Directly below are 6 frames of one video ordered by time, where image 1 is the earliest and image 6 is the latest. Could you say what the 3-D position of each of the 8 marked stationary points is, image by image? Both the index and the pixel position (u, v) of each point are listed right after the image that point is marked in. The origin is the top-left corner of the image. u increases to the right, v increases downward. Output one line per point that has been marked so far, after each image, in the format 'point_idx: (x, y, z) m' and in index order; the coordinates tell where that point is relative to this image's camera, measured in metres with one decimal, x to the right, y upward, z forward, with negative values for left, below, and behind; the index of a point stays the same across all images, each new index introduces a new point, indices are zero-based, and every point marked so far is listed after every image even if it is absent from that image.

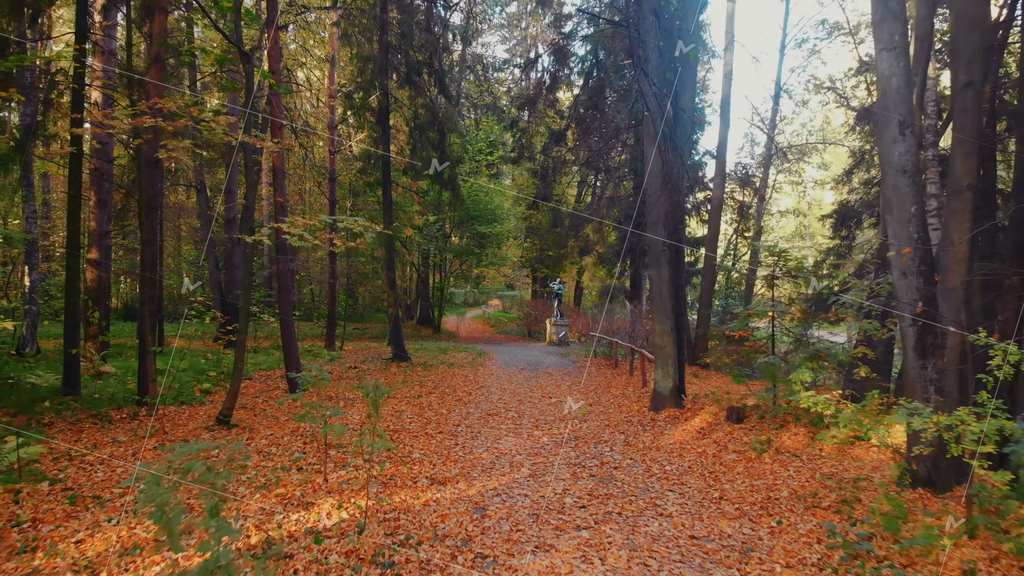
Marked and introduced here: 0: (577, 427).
0: (+1.2, -2.5, +7.1) m
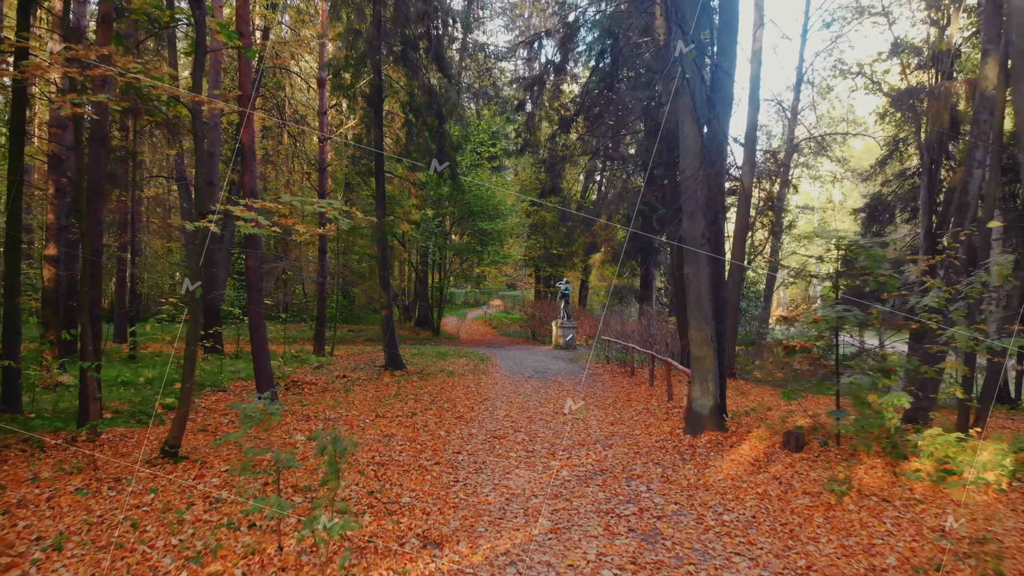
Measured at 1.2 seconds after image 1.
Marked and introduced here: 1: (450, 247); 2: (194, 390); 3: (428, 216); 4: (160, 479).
0: (+1.3, -2.5, +5.9) m
1: (-2.9, +1.9, +18.8) m
2: (-4.3, -1.4, +5.4) m
3: (-3.8, +3.2, +17.9) m
4: (-4.2, -2.3, +4.8) m
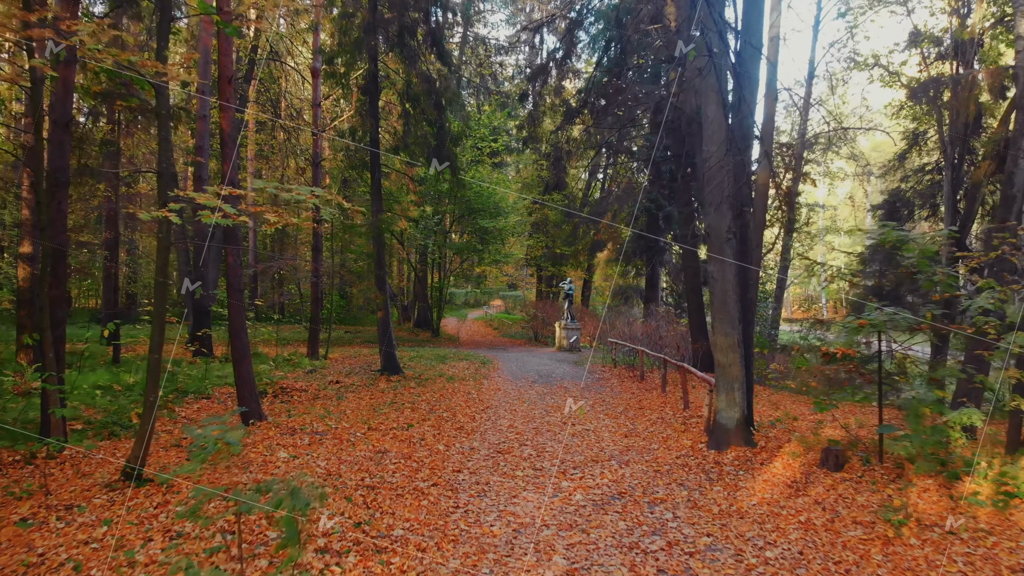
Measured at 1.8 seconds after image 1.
0: (+1.4, -2.5, +5.3) m
1: (-2.8, +1.9, +18.2) m
2: (-4.2, -1.4, +4.8) m
3: (-3.7, +3.2, +17.3) m
4: (-4.2, -2.3, +4.2) m
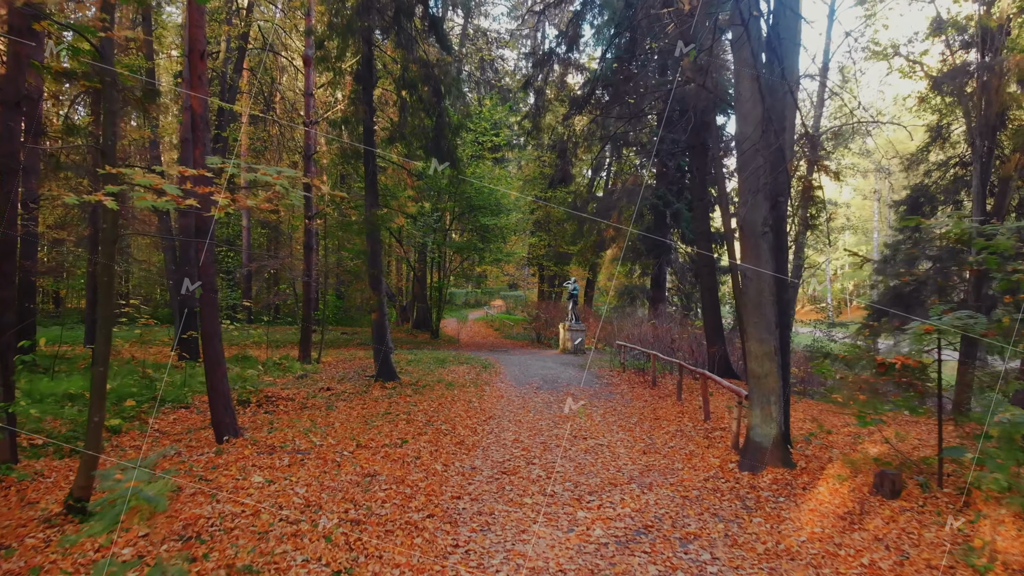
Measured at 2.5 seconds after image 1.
0: (+1.5, -2.5, +4.6) m
1: (-2.7, +1.9, +17.5) m
2: (-4.1, -1.4, +4.1) m
3: (-3.6, +3.3, +16.7) m
4: (-4.1, -2.3, +3.5) m
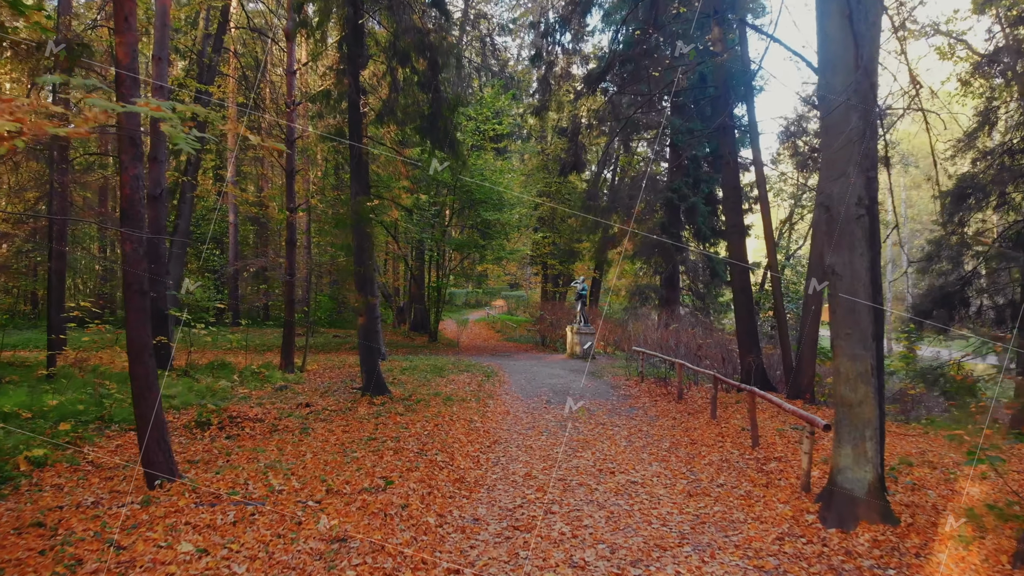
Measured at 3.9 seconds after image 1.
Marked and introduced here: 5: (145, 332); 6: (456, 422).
0: (+1.7, -2.5, +3.5) m
1: (-2.6, +1.9, +16.3) m
2: (-4.0, -1.4, +2.9) m
3: (-3.5, +3.3, +15.5) m
4: (-3.9, -2.3, +2.3) m
5: (-4.0, -0.5, +4.3) m
6: (-1.0, -2.3, +6.9) m
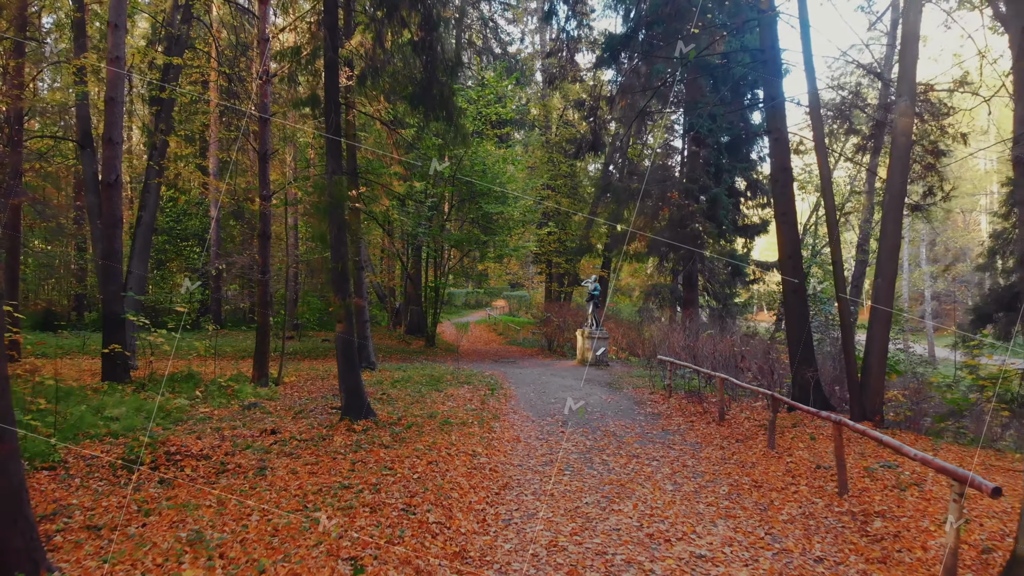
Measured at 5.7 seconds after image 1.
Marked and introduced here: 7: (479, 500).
0: (+1.8, -2.5, +2.1) m
1: (-2.4, +1.9, +15.0) m
2: (-3.8, -1.4, +1.5) m
3: (-3.3, +3.3, +14.1) m
4: (-3.7, -2.3, +0.9) m
5: (-3.8, -0.5, +2.9) m
6: (-0.8, -2.3, +5.6) m
7: (-0.4, -2.4, +4.7) m
